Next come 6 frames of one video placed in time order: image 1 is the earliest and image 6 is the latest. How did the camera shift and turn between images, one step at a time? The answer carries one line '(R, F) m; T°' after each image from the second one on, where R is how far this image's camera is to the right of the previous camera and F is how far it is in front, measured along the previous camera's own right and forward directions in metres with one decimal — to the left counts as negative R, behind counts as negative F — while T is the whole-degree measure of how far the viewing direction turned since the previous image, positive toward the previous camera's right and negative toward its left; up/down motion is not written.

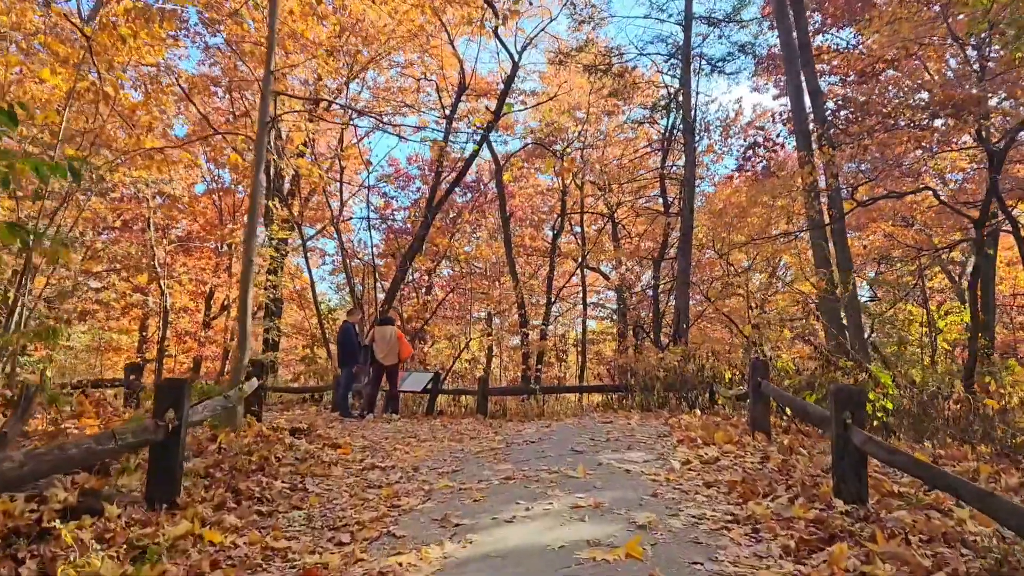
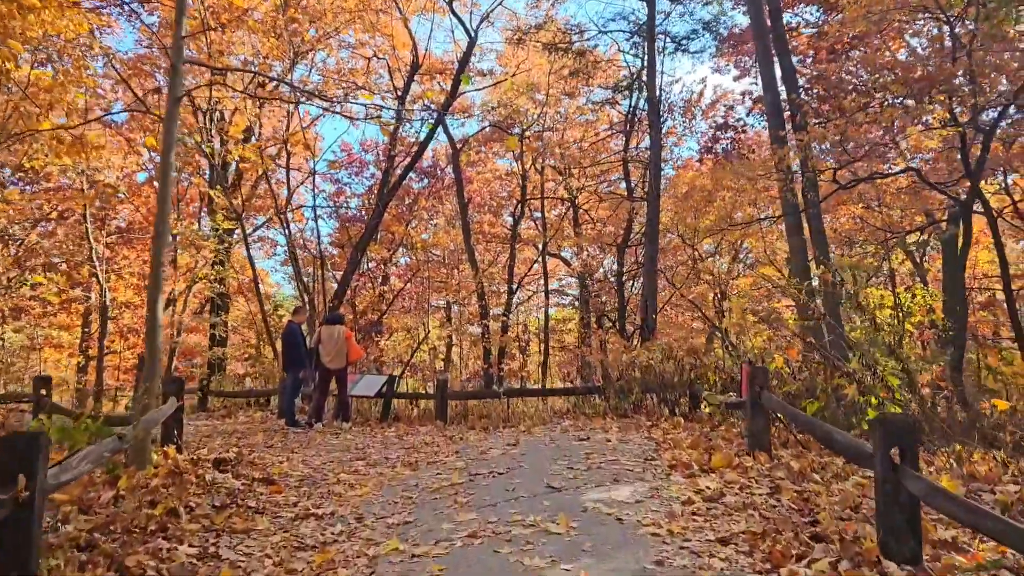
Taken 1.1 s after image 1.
(0.0, +0.6) m; +3°
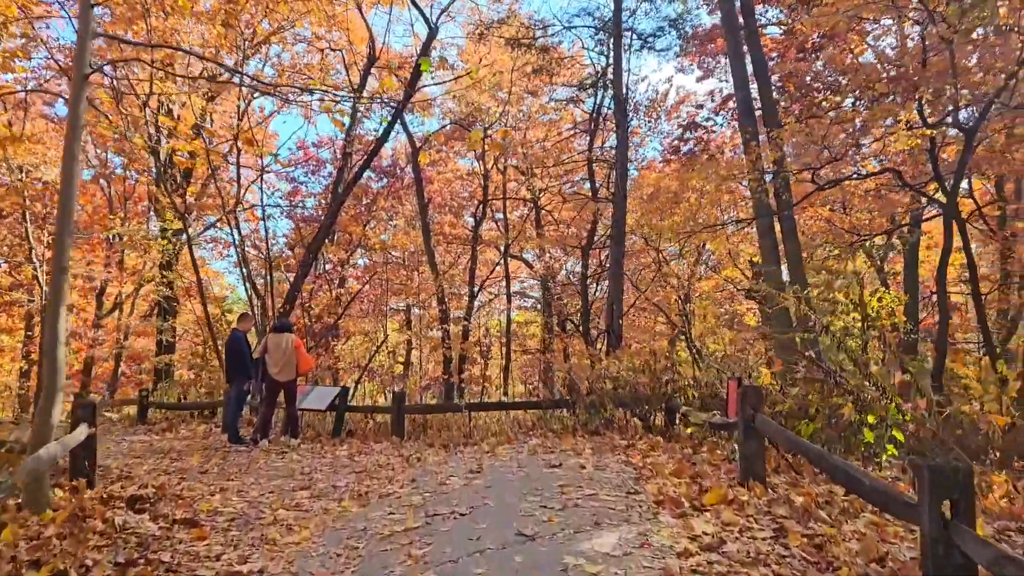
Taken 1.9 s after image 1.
(0.0, +0.5) m; +3°
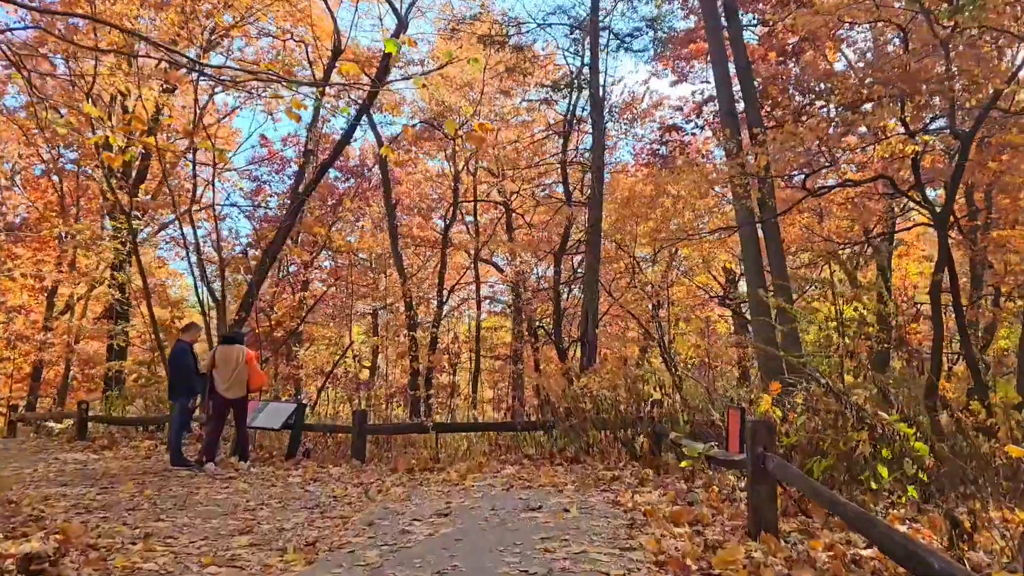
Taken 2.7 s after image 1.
(0.0, +0.5) m; +2°
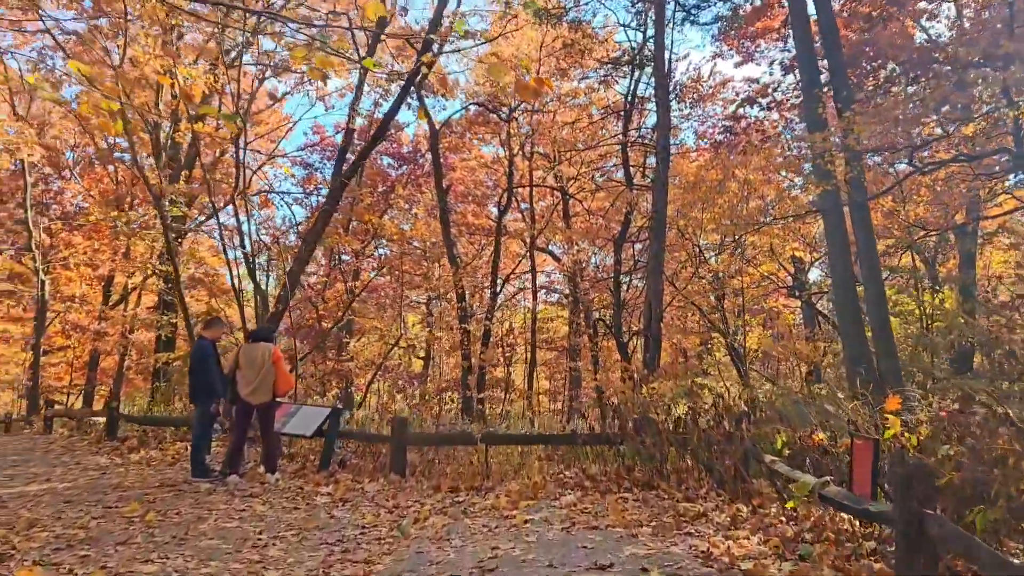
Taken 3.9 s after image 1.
(0.0, +0.8) m; -4°
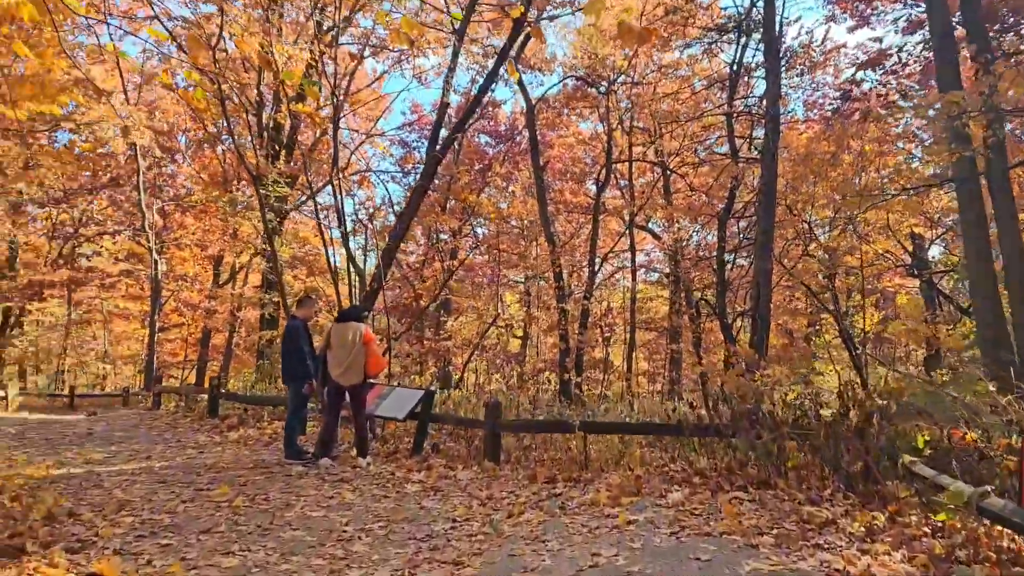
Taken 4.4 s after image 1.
(0.0, +0.3) m; -7°
